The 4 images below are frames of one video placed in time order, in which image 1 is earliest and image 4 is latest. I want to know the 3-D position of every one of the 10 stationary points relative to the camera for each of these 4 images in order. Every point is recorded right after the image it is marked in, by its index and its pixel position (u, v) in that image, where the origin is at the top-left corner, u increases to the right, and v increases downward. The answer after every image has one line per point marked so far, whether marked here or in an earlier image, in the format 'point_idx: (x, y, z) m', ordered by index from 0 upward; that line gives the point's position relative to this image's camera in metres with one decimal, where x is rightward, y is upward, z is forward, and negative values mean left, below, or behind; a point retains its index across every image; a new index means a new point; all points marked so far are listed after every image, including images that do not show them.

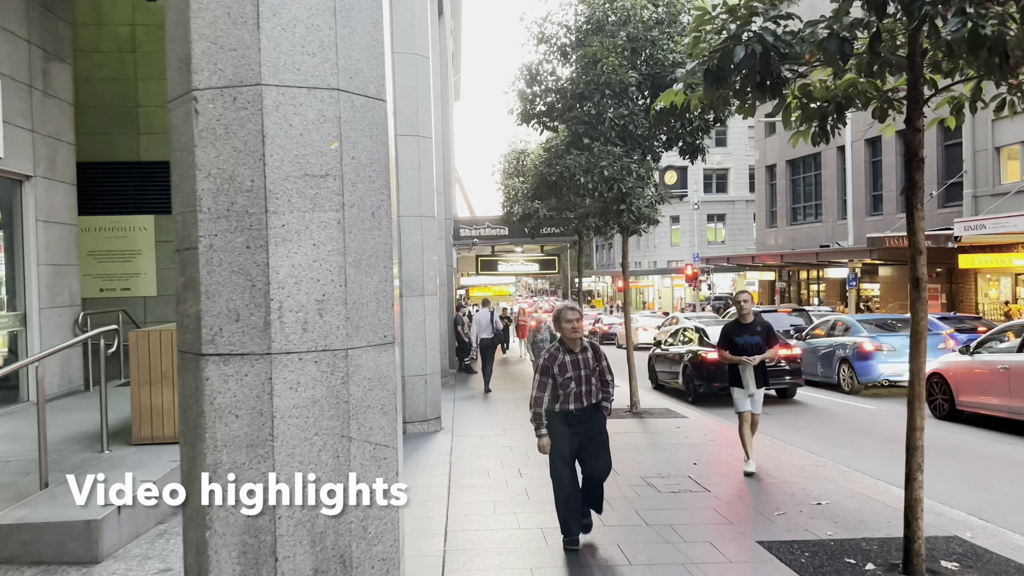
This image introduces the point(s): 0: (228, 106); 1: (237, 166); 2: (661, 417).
0: (-1.2, +0.8, +3.4) m
1: (-1.2, +0.5, +3.4) m
2: (+2.4, -2.0, +12.8) m
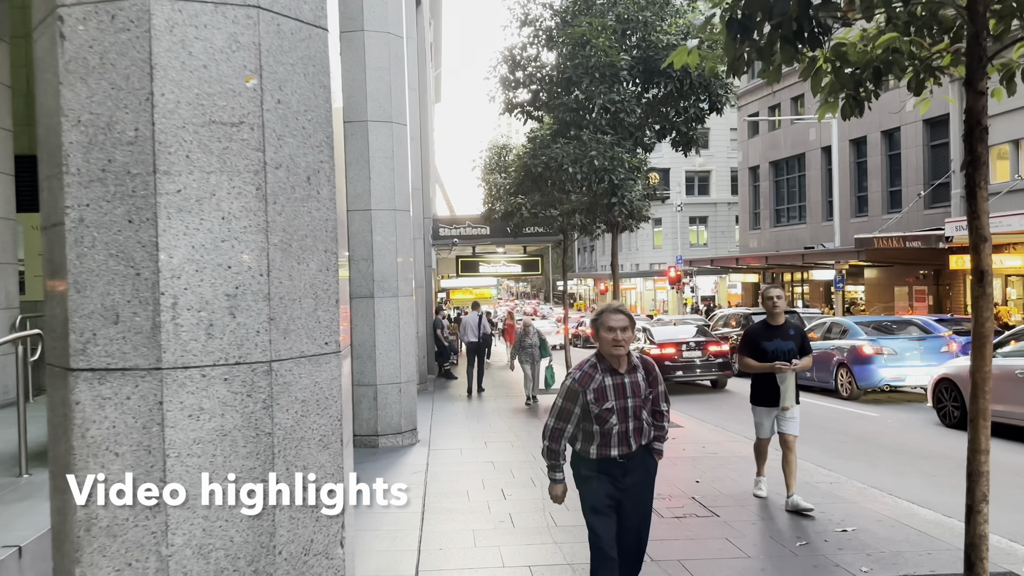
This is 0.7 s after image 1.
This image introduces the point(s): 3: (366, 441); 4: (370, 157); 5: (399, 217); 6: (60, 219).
0: (-1.3, +0.8, +2.5) m
1: (-1.2, +0.5, +2.5) m
2: (+2.1, -2.0, +11.9) m
3: (-1.8, -1.9, +10.2) m
4: (-1.8, +1.6, +10.1) m
5: (-1.5, +0.9, +10.5) m
6: (-1.4, +0.2, +2.5) m
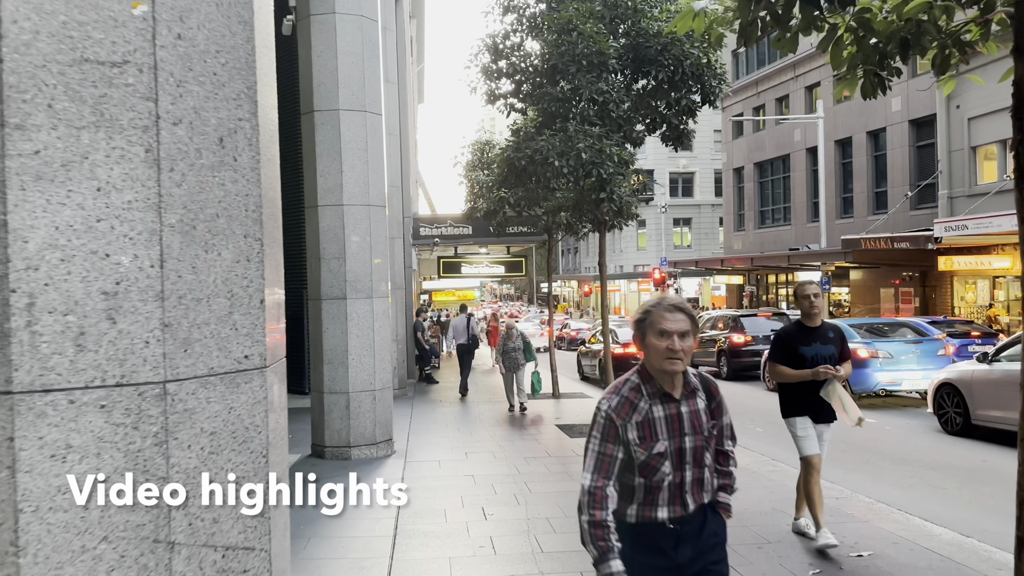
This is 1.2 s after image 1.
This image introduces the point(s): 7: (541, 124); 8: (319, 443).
0: (-1.3, +0.8, +1.8) m
1: (-1.3, +0.6, +1.8) m
2: (+1.9, -2.1, +11.4) m
3: (-2.1, -1.9, +9.6) m
4: (-2.0, +1.6, +9.4) m
5: (-1.7, +0.9, +9.8) m
6: (-1.5, +0.2, +1.9) m
7: (+0.4, +2.3, +11.2) m
8: (-2.3, -1.9, +9.7) m
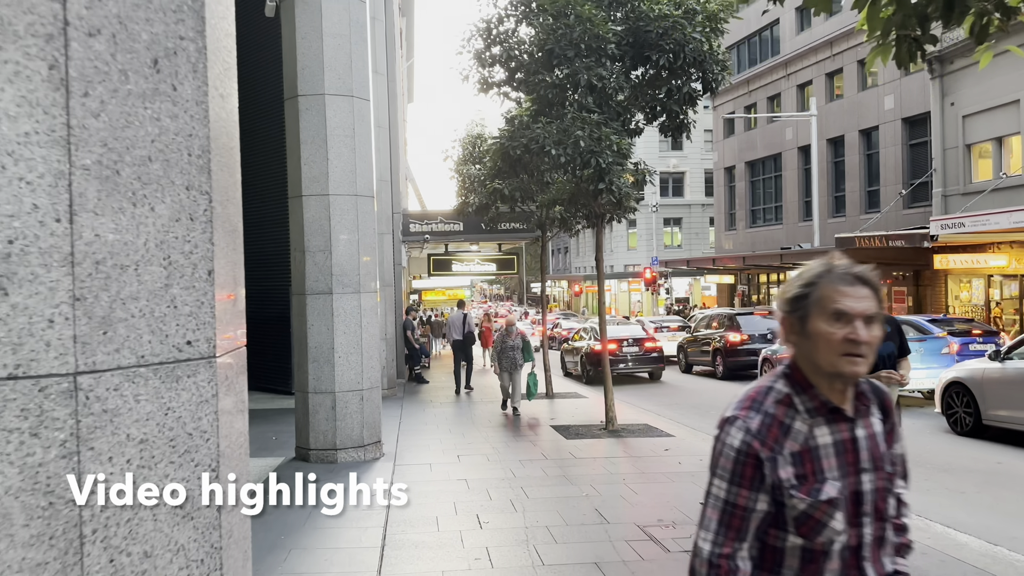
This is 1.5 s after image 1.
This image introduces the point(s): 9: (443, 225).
0: (-1.3, +0.9, +1.4) m
1: (-1.2, +0.6, +1.4) m
2: (+1.8, -2.0, +10.9) m
3: (-2.1, -1.9, +9.1) m
4: (-2.0, +1.7, +8.9) m
5: (-1.7, +1.0, +9.3) m
6: (-1.4, +0.3, +1.4) m
7: (+0.3, +2.3, +10.7) m
8: (-2.4, -1.8, +9.2) m
9: (-1.7, +1.5, +19.6) m
